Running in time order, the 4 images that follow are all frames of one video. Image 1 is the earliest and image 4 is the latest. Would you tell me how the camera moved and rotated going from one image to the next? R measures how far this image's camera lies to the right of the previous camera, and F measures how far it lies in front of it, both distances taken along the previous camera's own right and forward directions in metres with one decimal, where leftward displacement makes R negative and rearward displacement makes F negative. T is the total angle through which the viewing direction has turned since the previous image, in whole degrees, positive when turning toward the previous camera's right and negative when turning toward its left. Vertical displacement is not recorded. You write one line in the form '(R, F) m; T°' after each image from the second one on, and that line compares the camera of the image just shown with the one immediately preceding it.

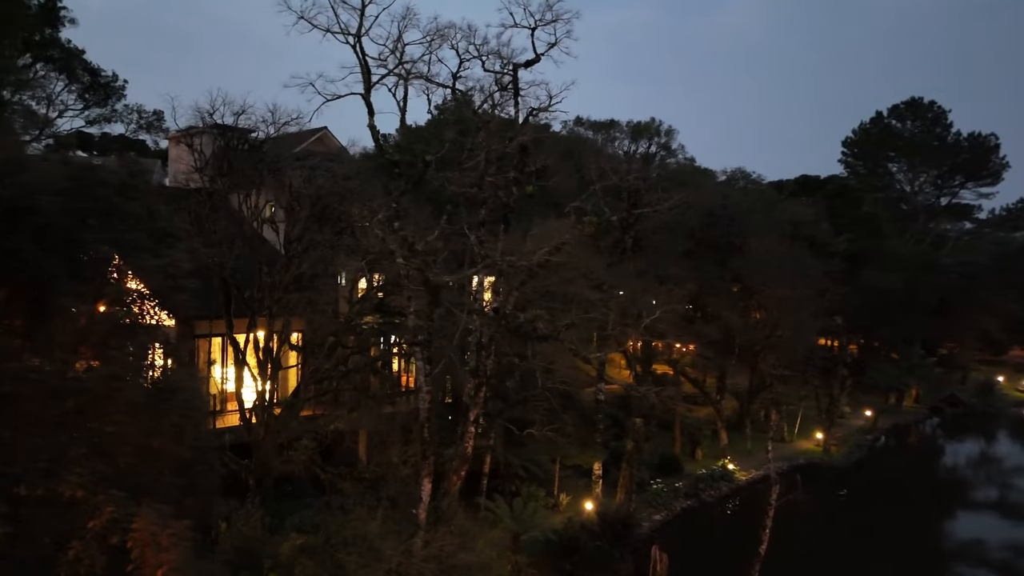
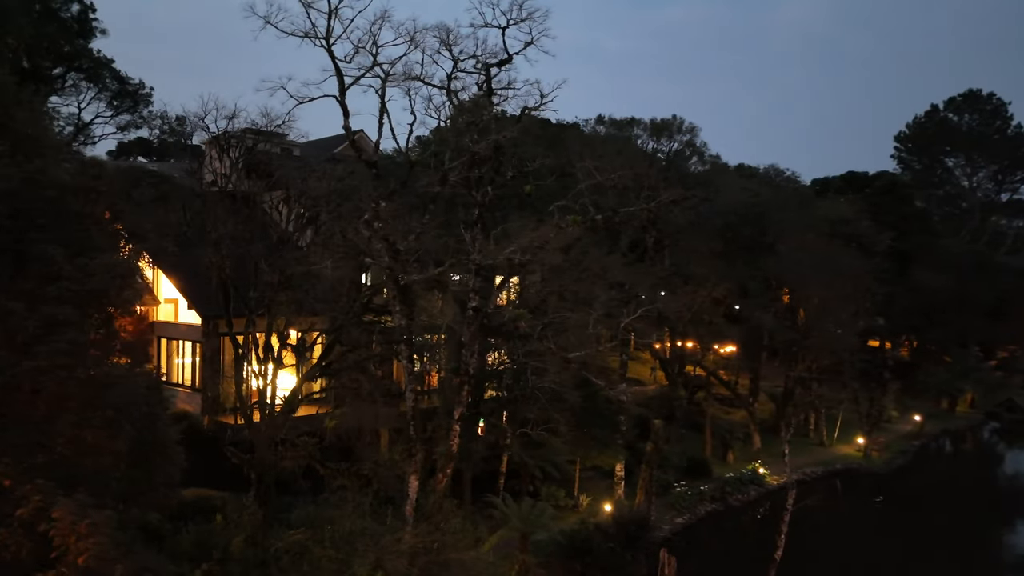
(+1.1, 0.0) m; -4°
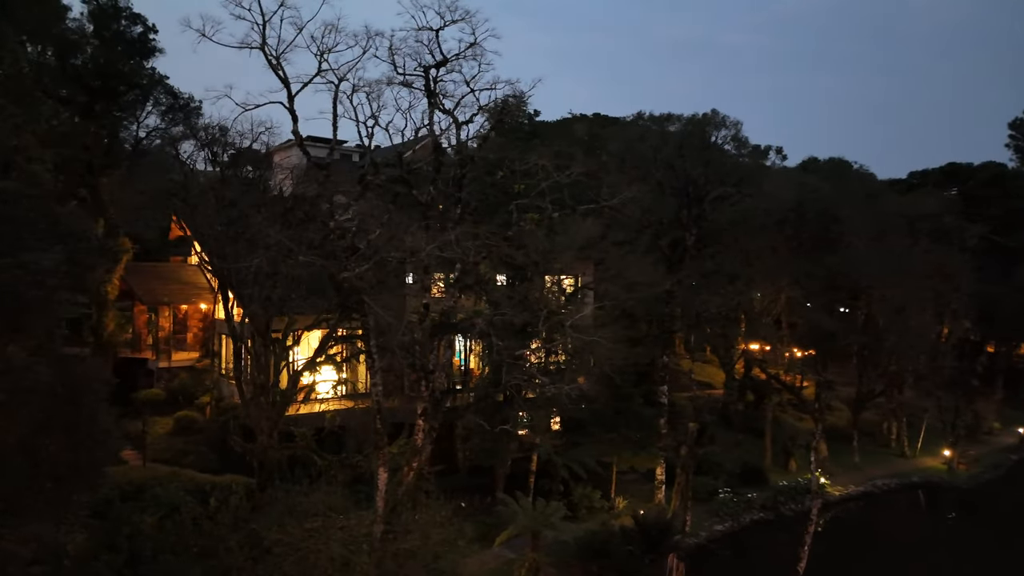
(+2.5, +0.1) m; -9°
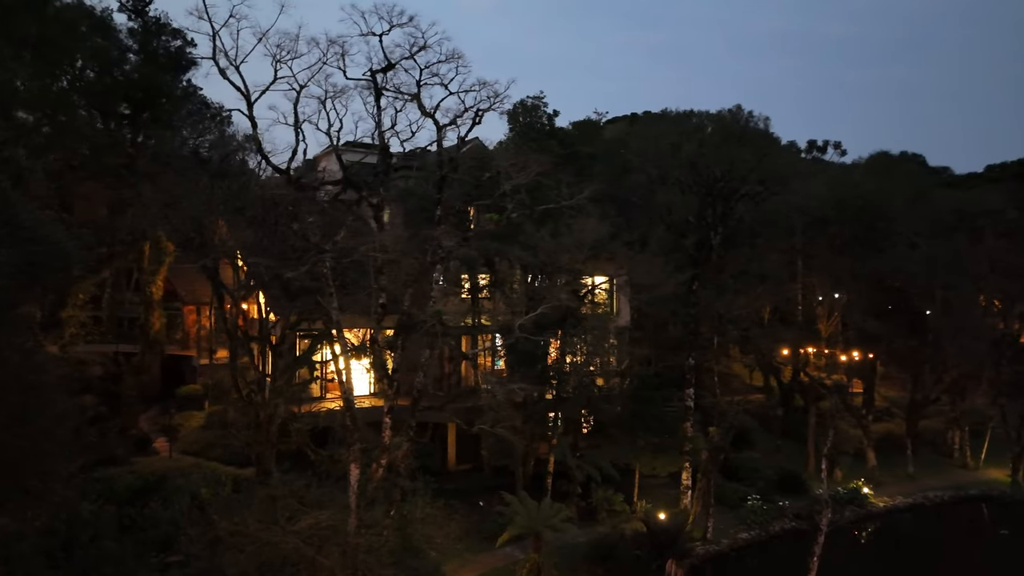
(+2.0, +0.1) m; -7°
